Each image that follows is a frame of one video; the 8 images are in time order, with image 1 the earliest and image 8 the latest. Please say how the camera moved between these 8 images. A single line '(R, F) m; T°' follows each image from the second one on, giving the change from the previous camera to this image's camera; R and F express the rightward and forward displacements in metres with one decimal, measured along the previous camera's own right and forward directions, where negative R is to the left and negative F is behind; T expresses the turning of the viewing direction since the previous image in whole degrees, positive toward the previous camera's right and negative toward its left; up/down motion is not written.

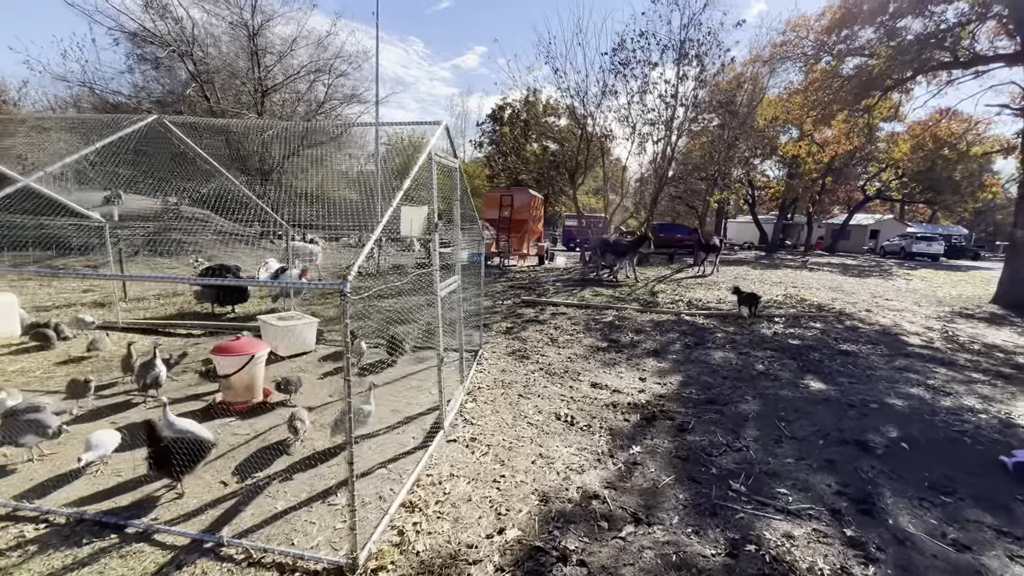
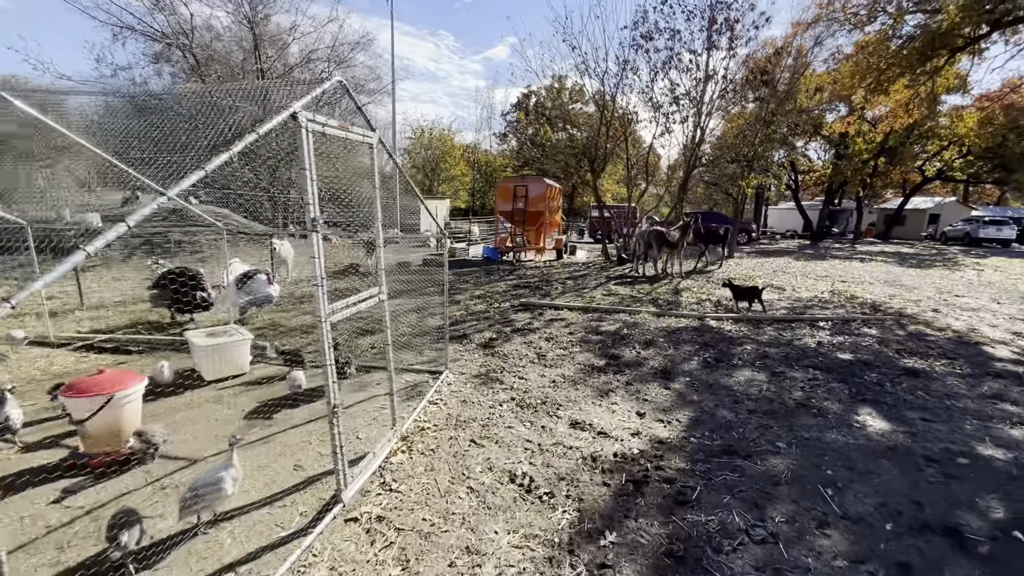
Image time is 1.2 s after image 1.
(+0.6, +1.0) m; -4°
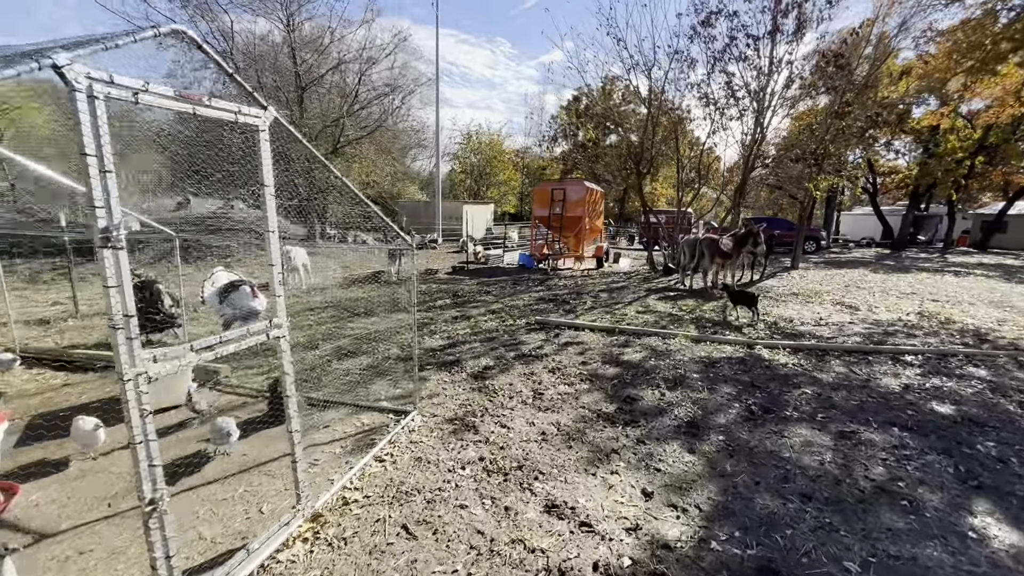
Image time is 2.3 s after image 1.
(+0.5, +0.9) m; -6°
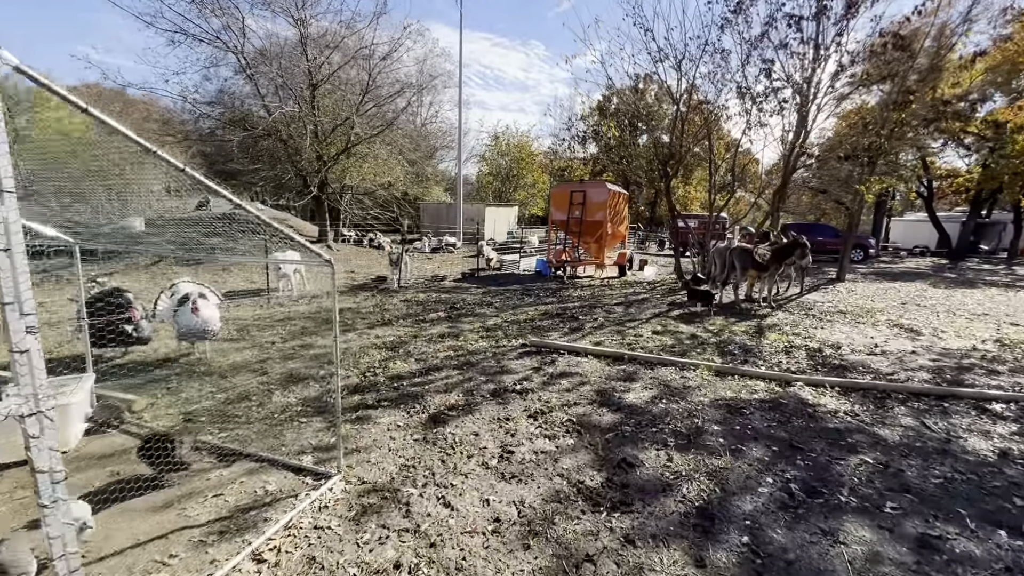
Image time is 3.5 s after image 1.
(+0.4, +0.9) m; -4°
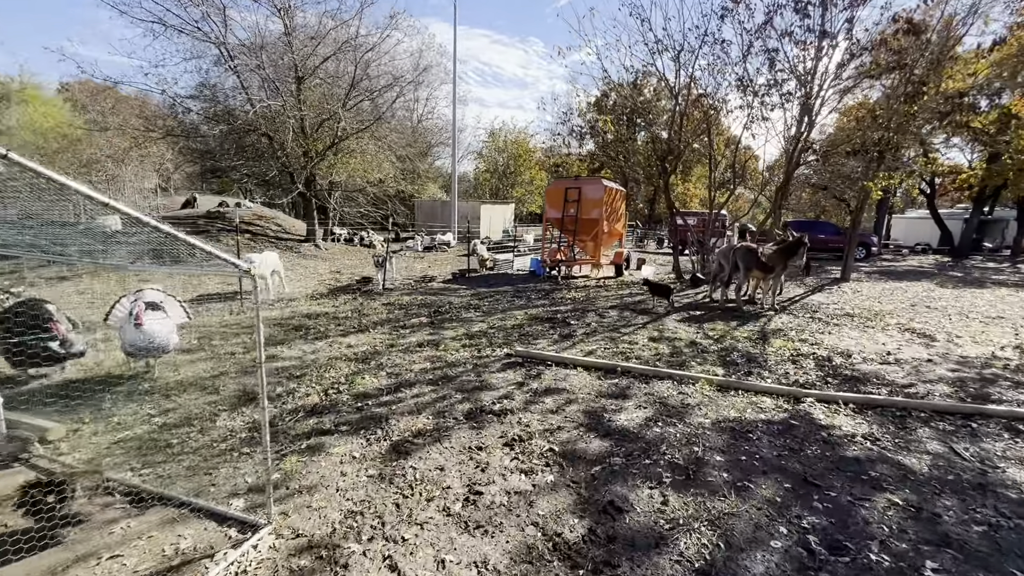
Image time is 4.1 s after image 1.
(+0.2, +0.5) m; 0°
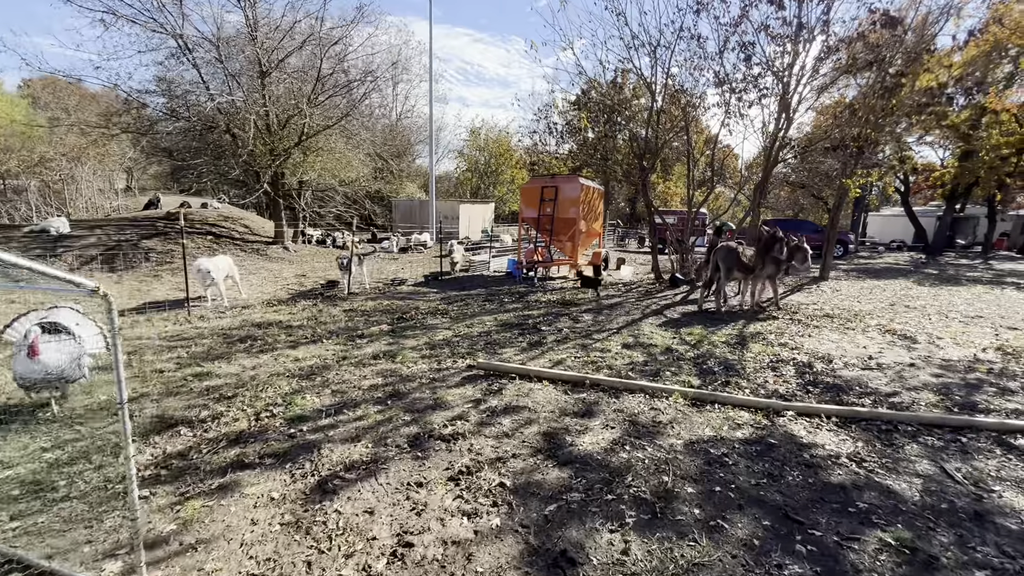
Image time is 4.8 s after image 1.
(+0.2, +0.4) m; +2°
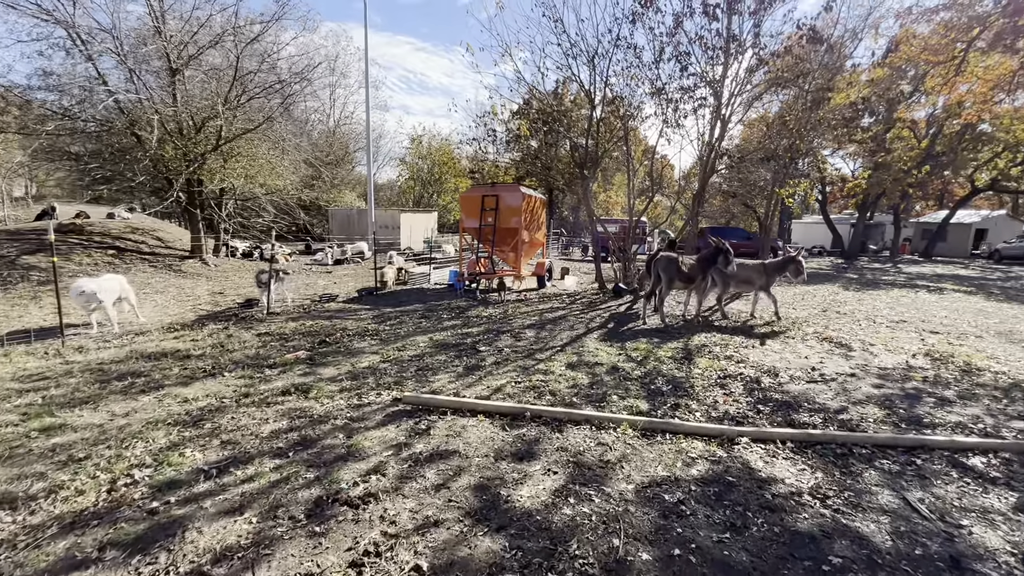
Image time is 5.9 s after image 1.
(+0.2, +0.5) m; +6°
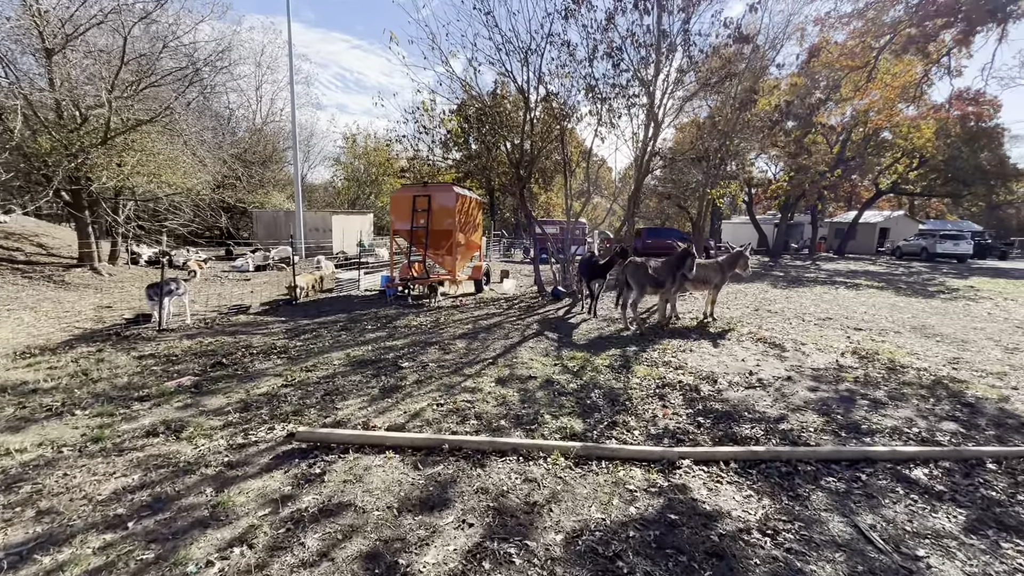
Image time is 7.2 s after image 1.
(+0.2, +0.5) m; +7°
